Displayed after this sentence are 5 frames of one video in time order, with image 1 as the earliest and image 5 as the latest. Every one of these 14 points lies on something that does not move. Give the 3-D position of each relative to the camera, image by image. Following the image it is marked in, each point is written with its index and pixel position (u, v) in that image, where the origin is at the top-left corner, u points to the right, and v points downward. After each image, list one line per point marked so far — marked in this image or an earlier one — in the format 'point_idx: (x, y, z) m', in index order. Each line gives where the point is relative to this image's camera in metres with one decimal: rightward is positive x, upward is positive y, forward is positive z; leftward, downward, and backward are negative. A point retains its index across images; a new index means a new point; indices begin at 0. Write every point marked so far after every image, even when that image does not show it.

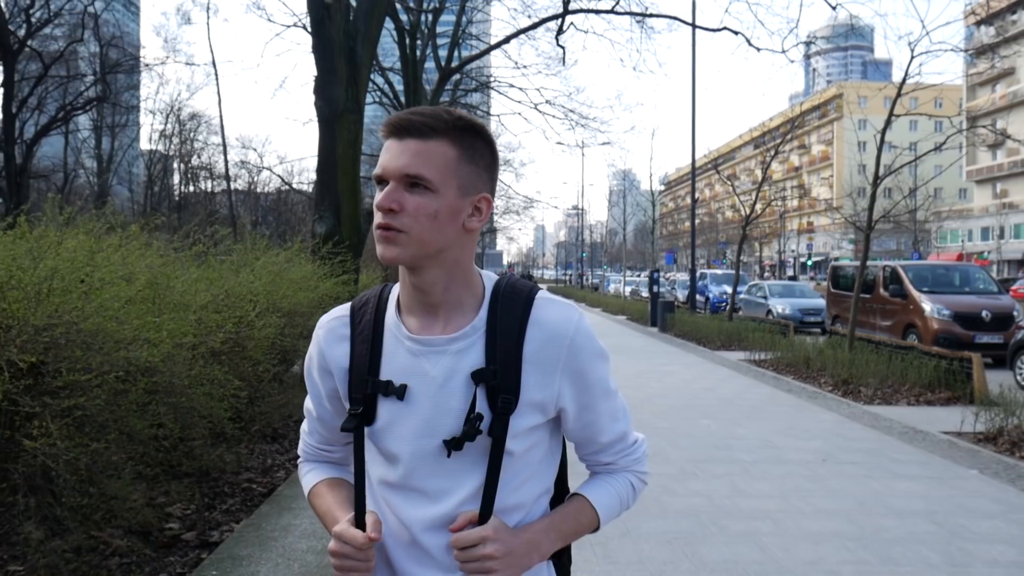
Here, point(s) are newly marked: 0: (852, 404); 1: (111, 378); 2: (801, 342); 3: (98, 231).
0: (+4.7, -1.6, +11.3) m
1: (-1.8, -0.4, +3.7) m
2: (+5.3, -1.0, +15.0) m
3: (-2.7, +0.4, +5.5) m
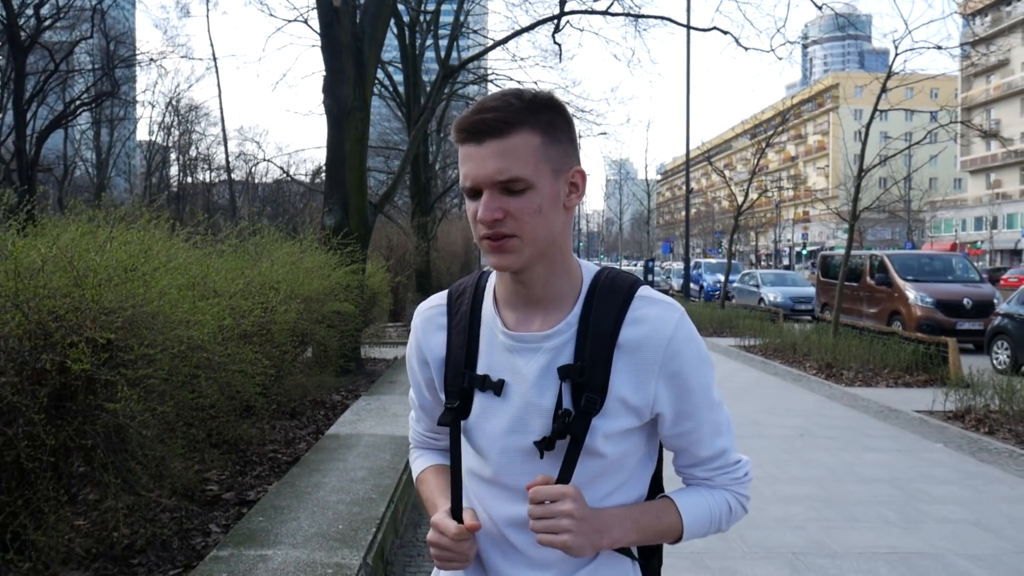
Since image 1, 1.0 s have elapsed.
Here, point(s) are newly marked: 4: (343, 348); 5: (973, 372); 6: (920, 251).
0: (+4.7, -1.4, +11.9) m
1: (-1.8, -0.3, +4.3) m
2: (+5.3, -0.8, +15.6) m
3: (-2.7, +0.4, +6.0) m
4: (-1.9, -0.7, +9.2) m
5: (+6.3, -1.1, +11.1) m
6: (+9.1, +0.8, +18.2) m
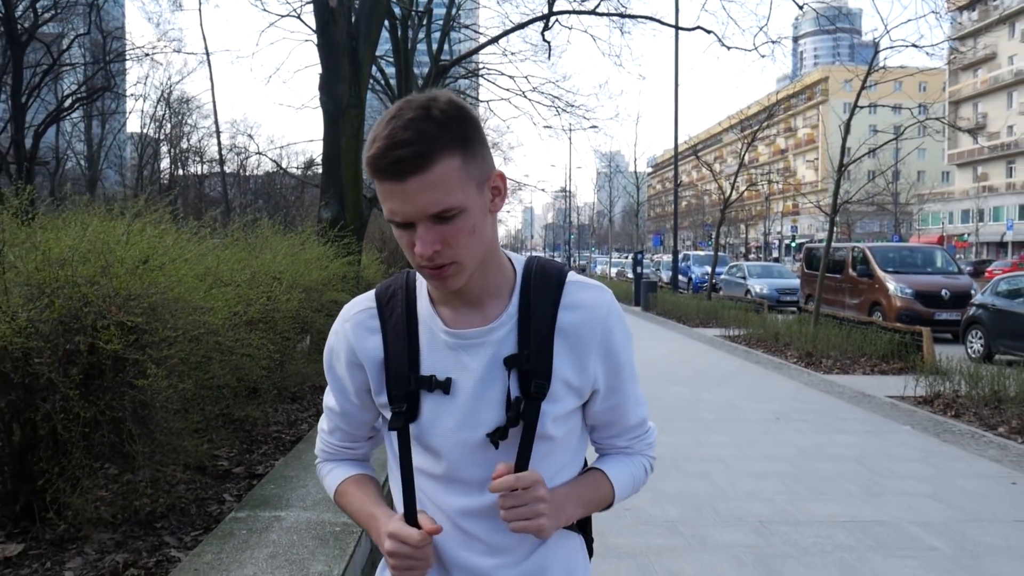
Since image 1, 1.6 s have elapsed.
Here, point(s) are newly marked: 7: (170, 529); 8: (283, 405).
0: (+4.5, -1.3, +12.3) m
1: (-1.8, -0.3, +4.6) m
2: (+5.1, -0.6, +16.0) m
3: (-2.8, +0.5, +6.4) m
4: (-2.0, -0.6, +9.5) m
5: (+6.2, -1.0, +11.6) m
6: (+8.9, +1.0, +18.7) m
7: (-1.8, -1.3, +4.4) m
8: (-2.1, -1.1, +7.4) m
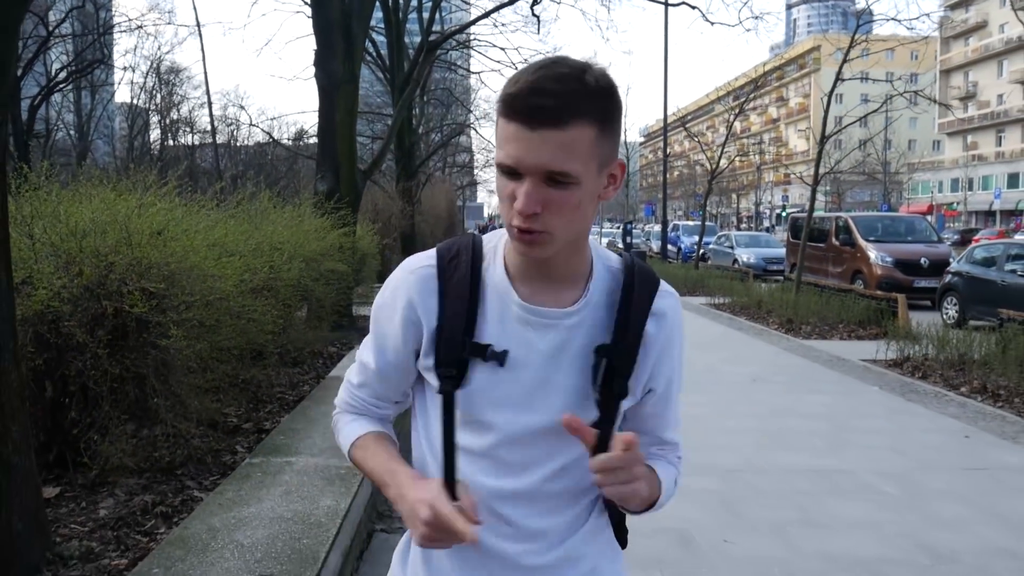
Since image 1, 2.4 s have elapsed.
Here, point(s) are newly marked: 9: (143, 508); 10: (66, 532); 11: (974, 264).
0: (+4.4, -0.8, +12.8) m
1: (-1.9, -0.1, +5.0) m
2: (+4.9, 0.0, +16.5) m
3: (-2.9, +0.8, +6.8) m
4: (-2.1, -0.2, +9.9) m
5: (+6.0, -0.6, +12.1) m
6: (+8.7, +1.7, +19.2) m
7: (-1.9, -1.1, +4.8) m
8: (-2.2, -0.8, +7.8) m
9: (-1.9, -1.1, +4.1) m
10: (-2.1, -1.1, +3.8) m
11: (+8.2, +0.4, +14.4) m
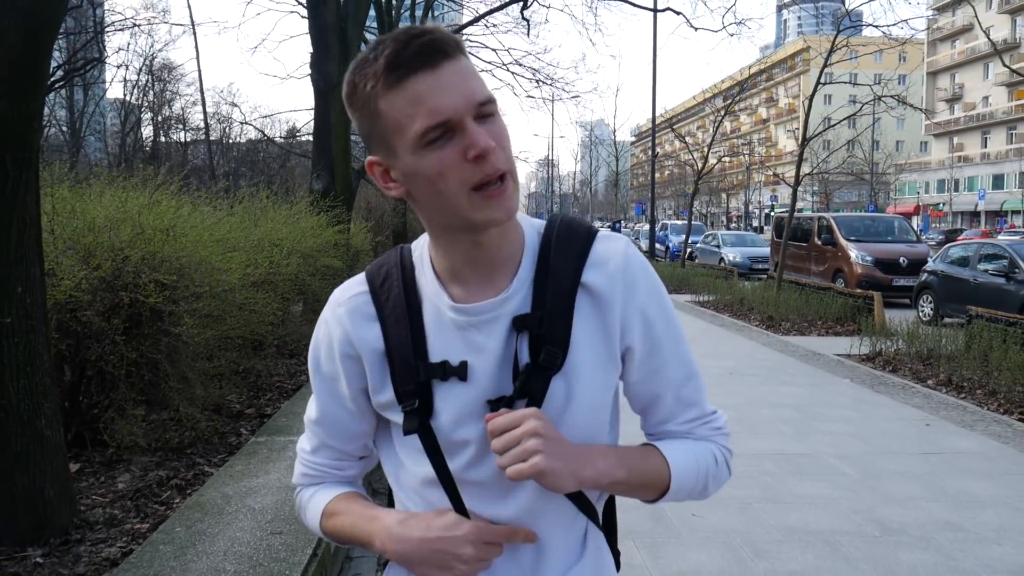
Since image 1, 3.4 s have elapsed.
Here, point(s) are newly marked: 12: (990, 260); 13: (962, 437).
0: (+4.2, -0.8, +13.2) m
1: (-2.0, 0.0, +5.4) m
2: (+4.7, +0.1, +17.0) m
3: (-3.0, +0.8, +7.1) m
4: (-2.3, -0.1, +10.3) m
5: (+5.9, -0.5, +12.5) m
6: (+8.5, +1.8, +19.6) m
7: (-2.0, -1.1, +5.2) m
8: (-2.3, -0.7, +8.2) m
9: (-1.9, -1.1, +4.5) m
10: (-2.2, -1.1, +4.2) m
11: (+8.0, +0.4, +14.9) m
12: (+8.1, +0.5, +13.9) m
13: (+3.8, -1.3, +6.9) m
